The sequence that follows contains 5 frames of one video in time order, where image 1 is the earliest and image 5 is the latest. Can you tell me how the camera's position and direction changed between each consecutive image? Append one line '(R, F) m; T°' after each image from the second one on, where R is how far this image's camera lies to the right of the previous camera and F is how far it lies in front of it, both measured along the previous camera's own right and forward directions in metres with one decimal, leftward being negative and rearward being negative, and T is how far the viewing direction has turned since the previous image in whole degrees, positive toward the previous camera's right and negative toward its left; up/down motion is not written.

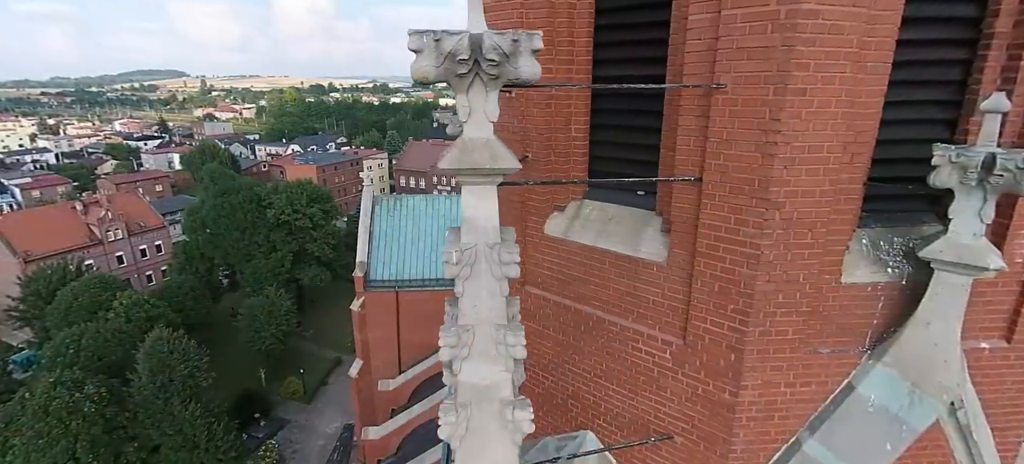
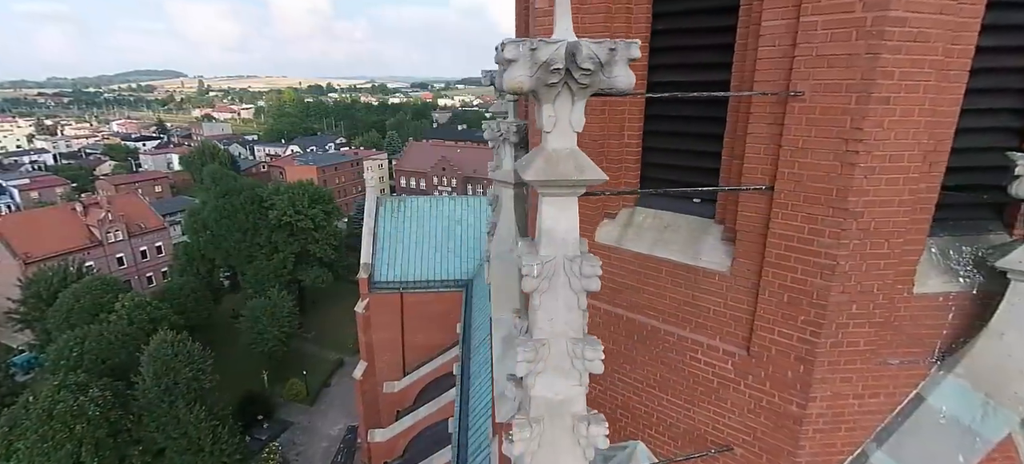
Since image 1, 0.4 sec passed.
(-0.2, 0.0) m; 0°
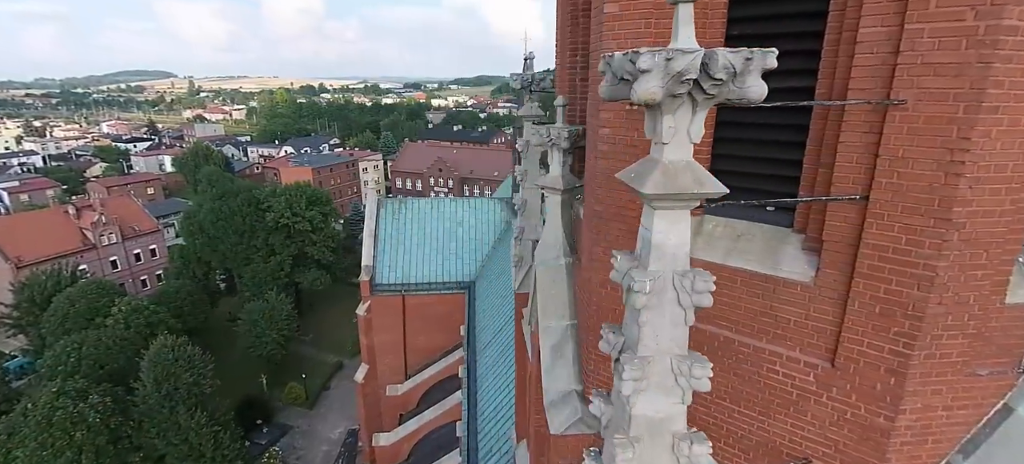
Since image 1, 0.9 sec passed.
(-0.3, +0.1) m; +1°
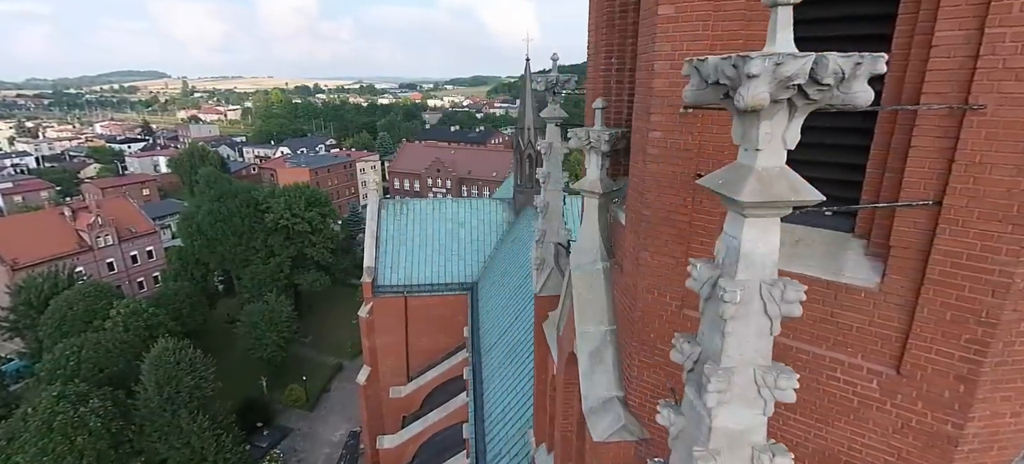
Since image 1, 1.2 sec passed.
(-0.2, 0.0) m; +1°
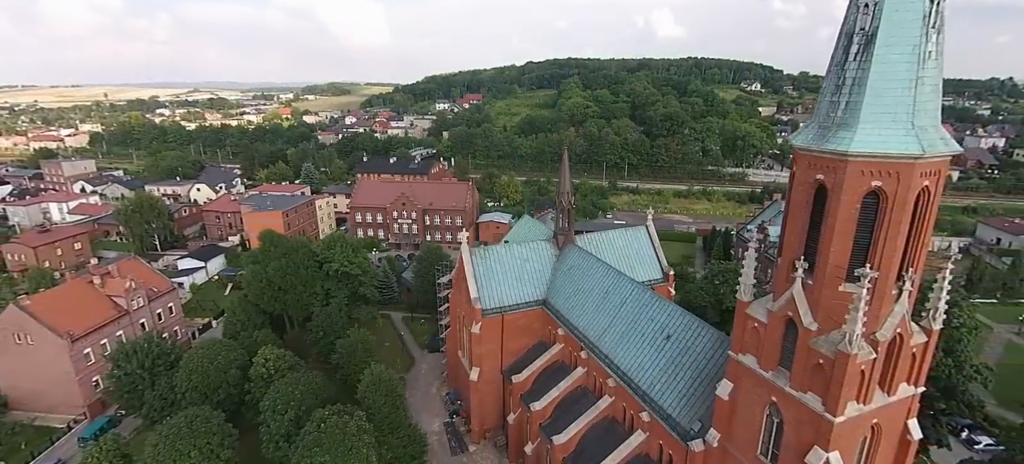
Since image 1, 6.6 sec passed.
(-10.0, -7.0) m; +16°
